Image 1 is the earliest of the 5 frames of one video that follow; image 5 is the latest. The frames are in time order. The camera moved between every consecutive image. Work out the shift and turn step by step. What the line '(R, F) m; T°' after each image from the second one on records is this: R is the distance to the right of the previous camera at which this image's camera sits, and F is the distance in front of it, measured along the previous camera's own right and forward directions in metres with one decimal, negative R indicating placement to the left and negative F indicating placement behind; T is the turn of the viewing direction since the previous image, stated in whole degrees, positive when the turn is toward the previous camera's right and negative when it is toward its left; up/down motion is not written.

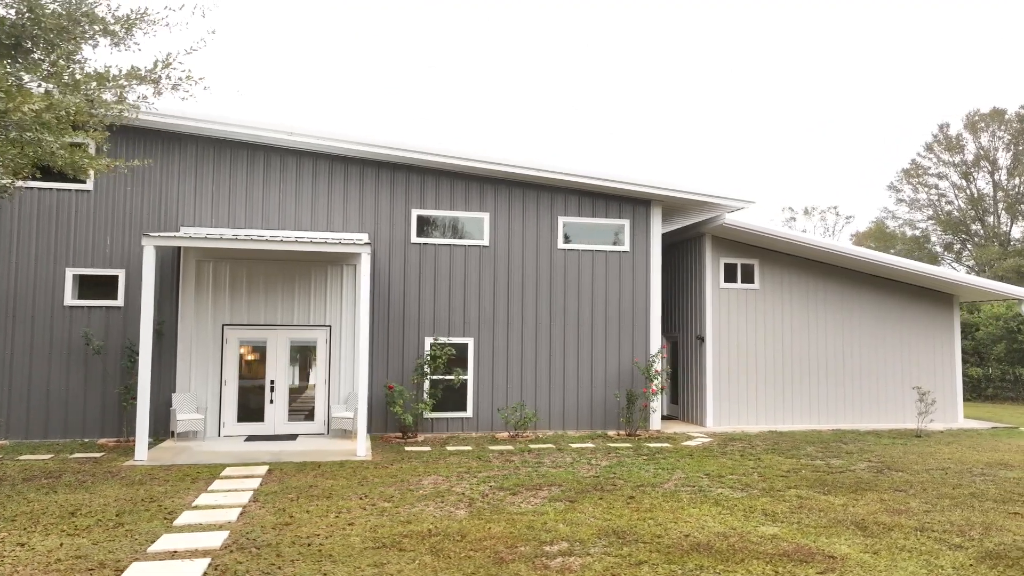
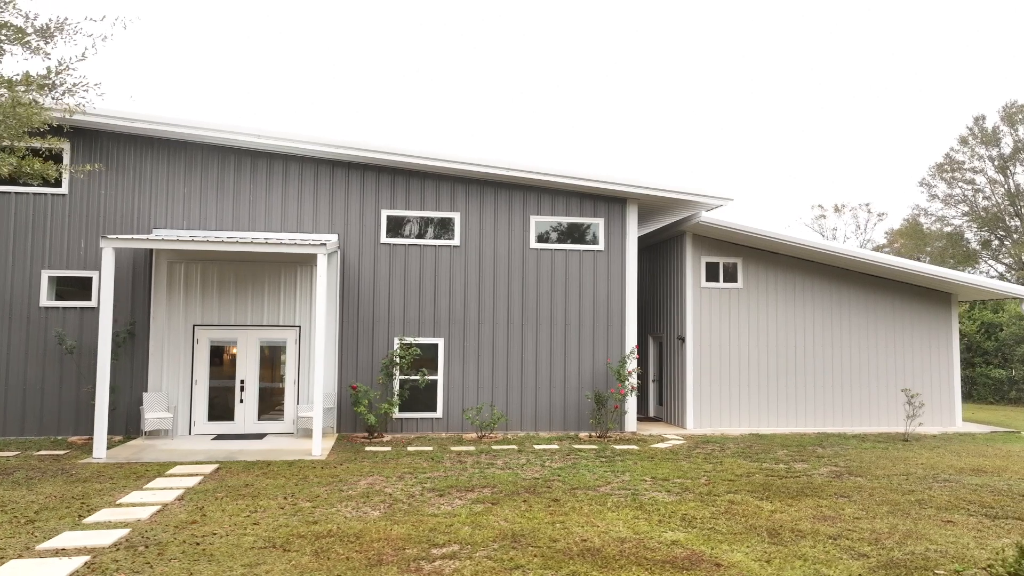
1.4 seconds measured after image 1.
(+0.9, +0.1) m; -3°
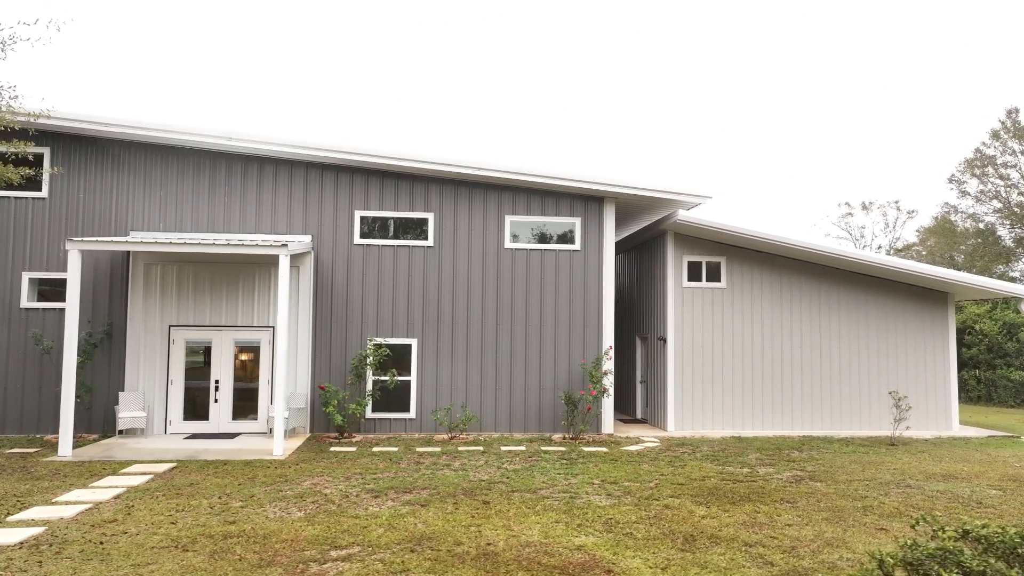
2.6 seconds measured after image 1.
(+0.8, +0.1) m; -2°
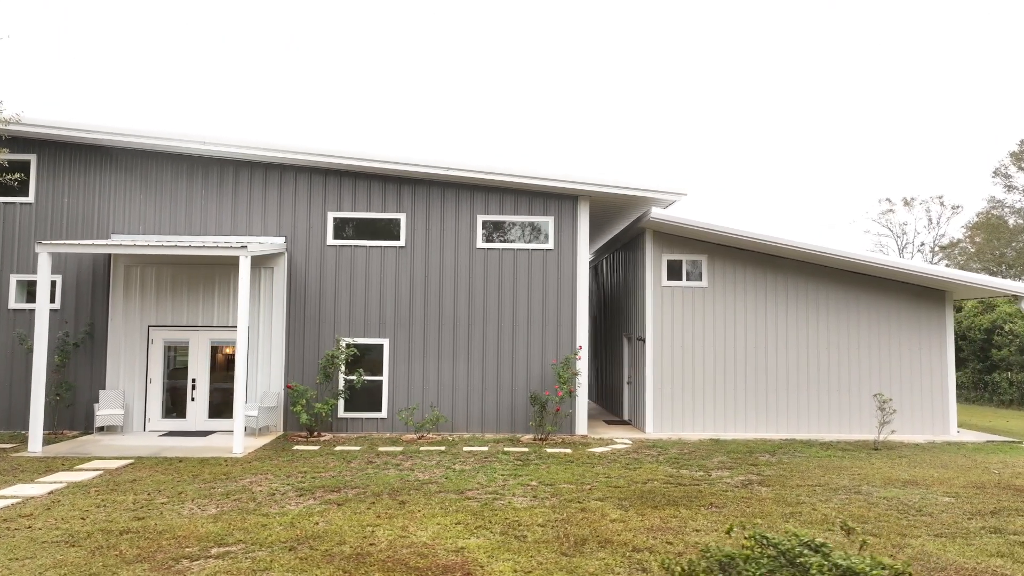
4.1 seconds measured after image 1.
(+1.0, +0.1) m; -3°
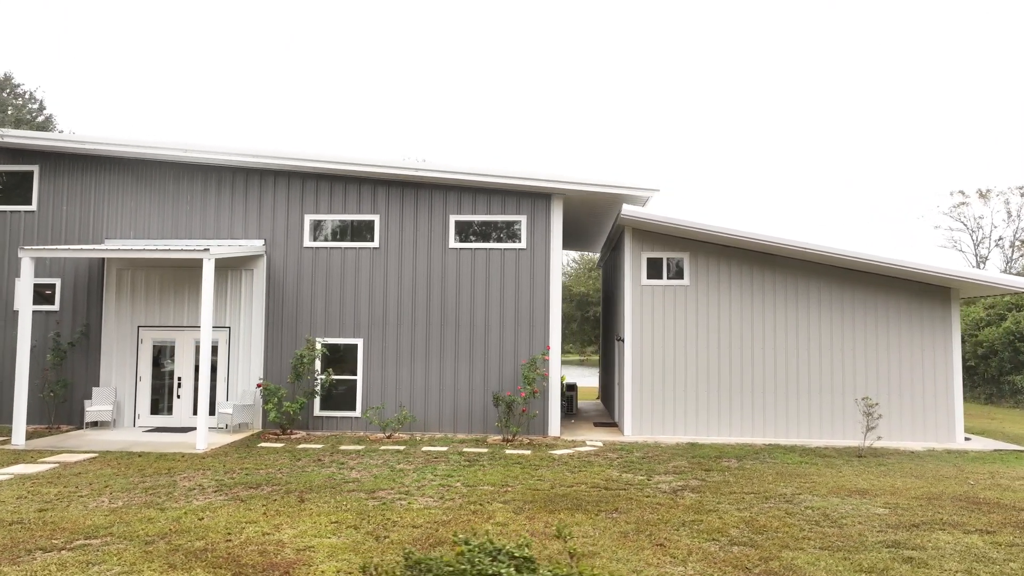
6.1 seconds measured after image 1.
(+1.4, +0.1) m; -5°
